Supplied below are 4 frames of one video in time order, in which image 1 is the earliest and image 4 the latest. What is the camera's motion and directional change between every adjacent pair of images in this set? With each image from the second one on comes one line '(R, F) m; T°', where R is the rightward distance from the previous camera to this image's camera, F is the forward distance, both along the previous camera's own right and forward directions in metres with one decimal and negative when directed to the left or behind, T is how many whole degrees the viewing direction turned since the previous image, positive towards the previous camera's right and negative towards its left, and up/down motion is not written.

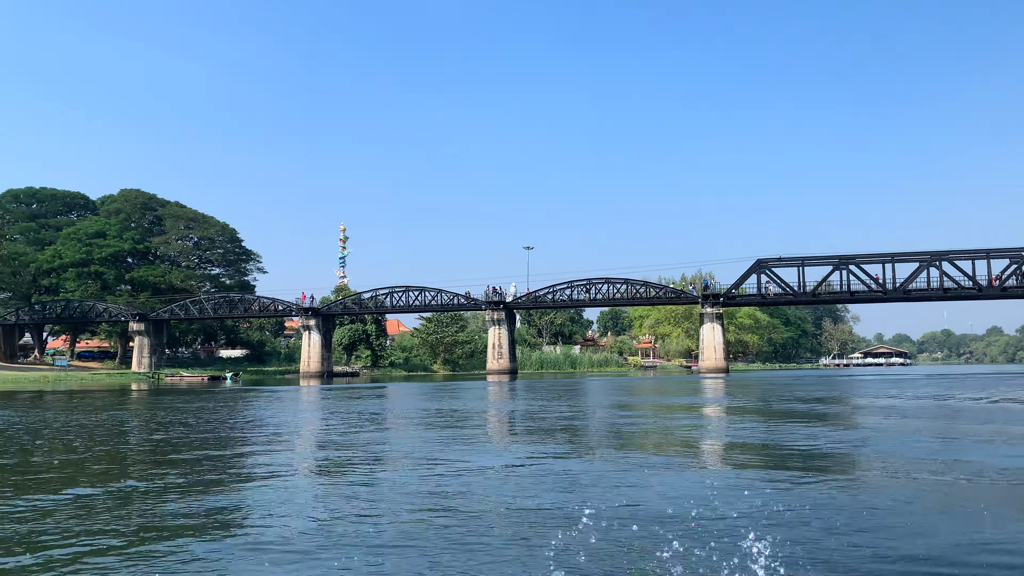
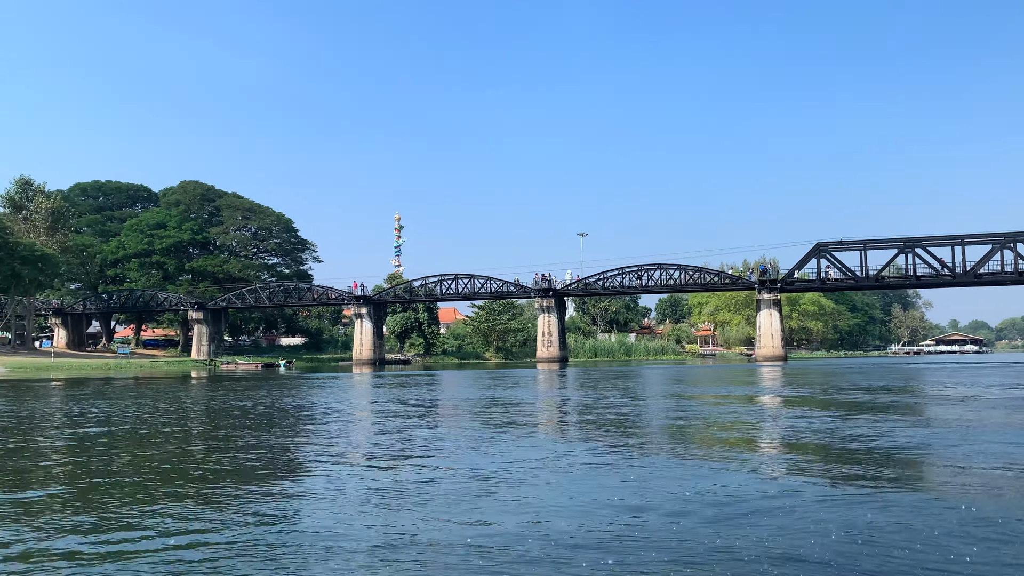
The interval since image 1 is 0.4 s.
(+0.4, +0.4) m; -4°
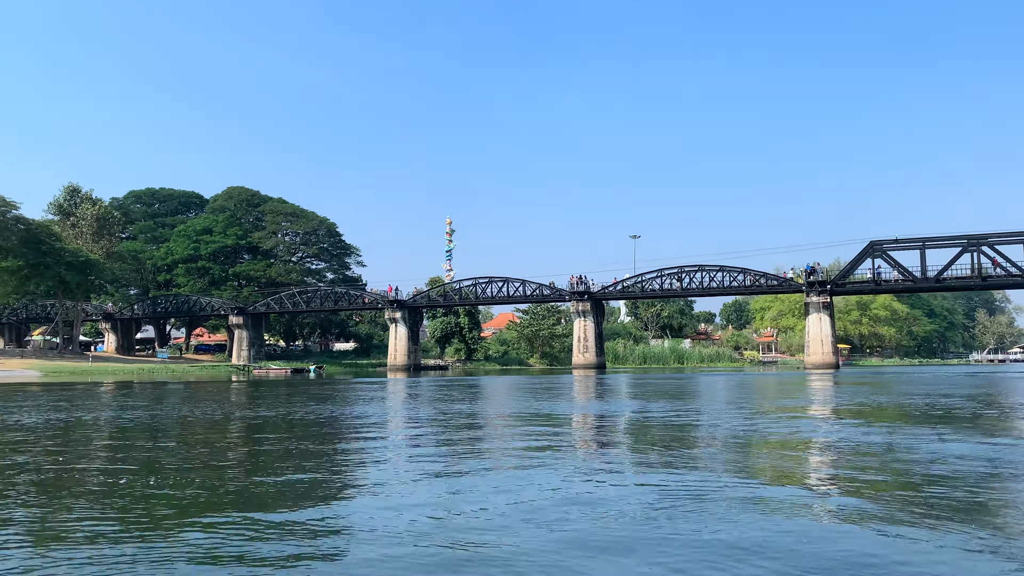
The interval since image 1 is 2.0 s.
(+1.5, +1.2) m; -5°
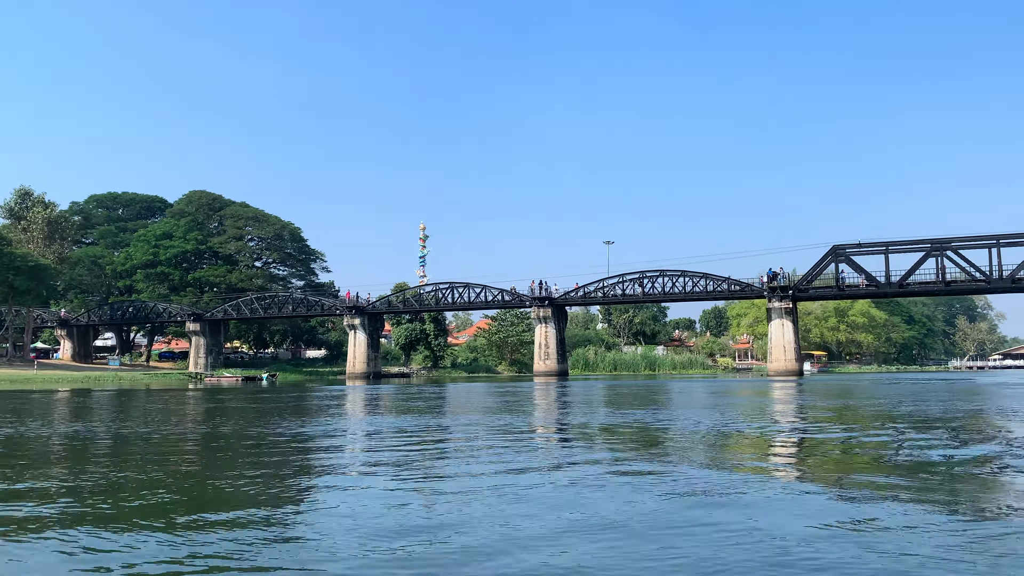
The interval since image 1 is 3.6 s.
(+1.2, +0.8) m; +1°
